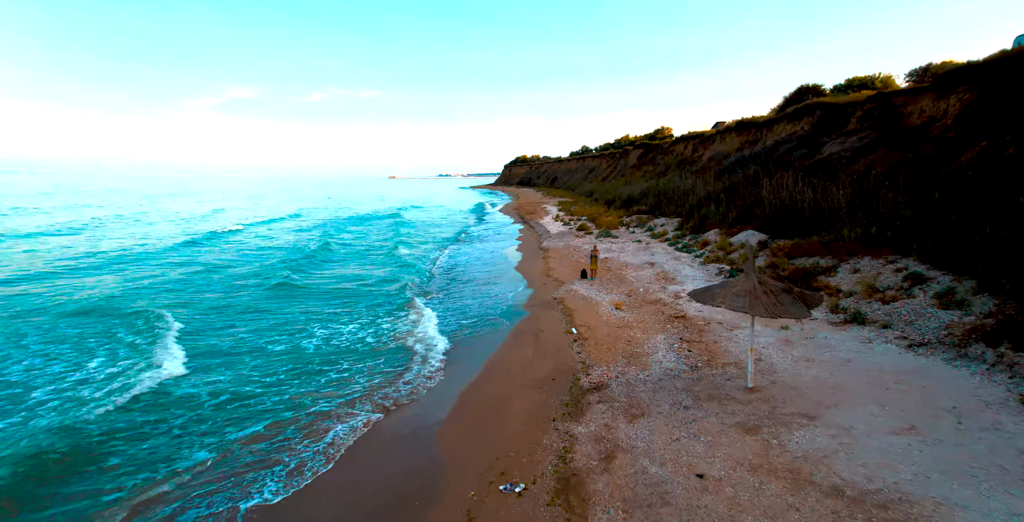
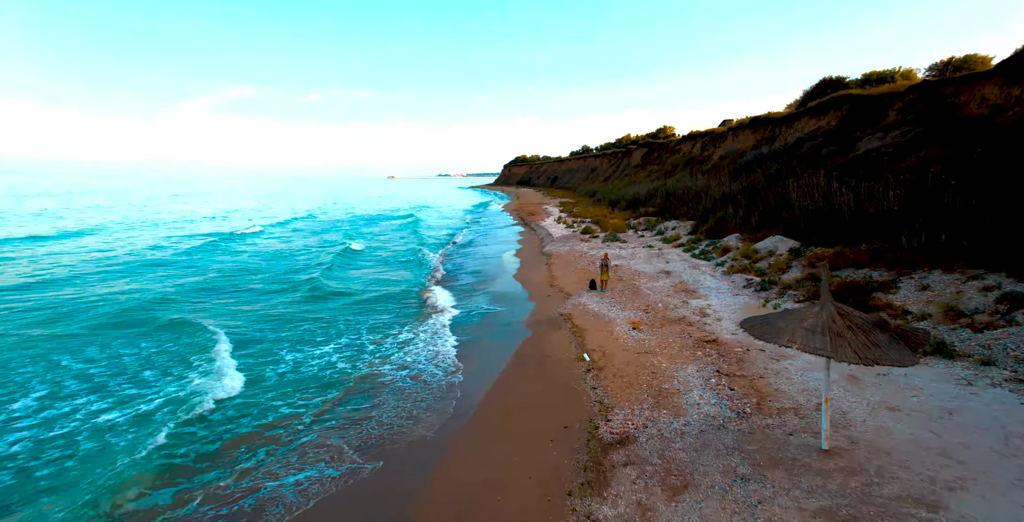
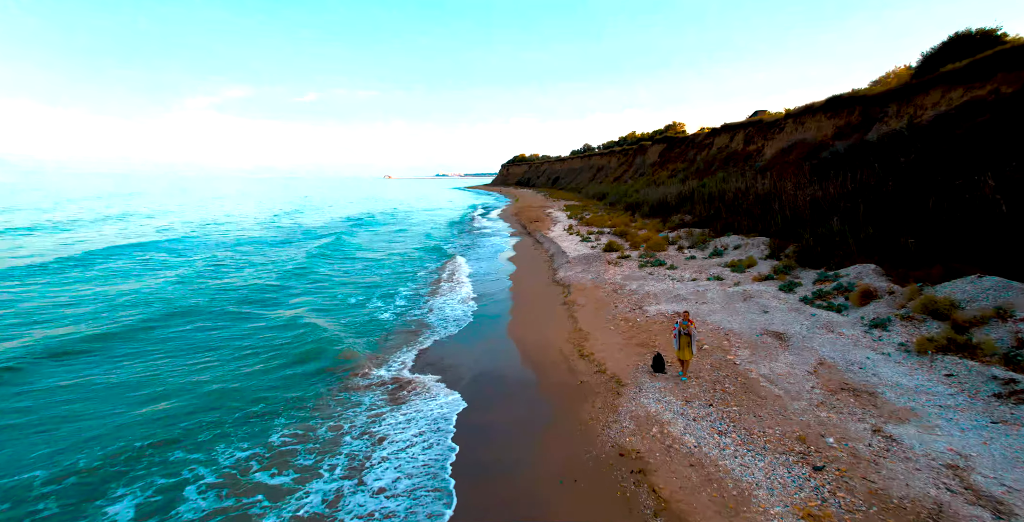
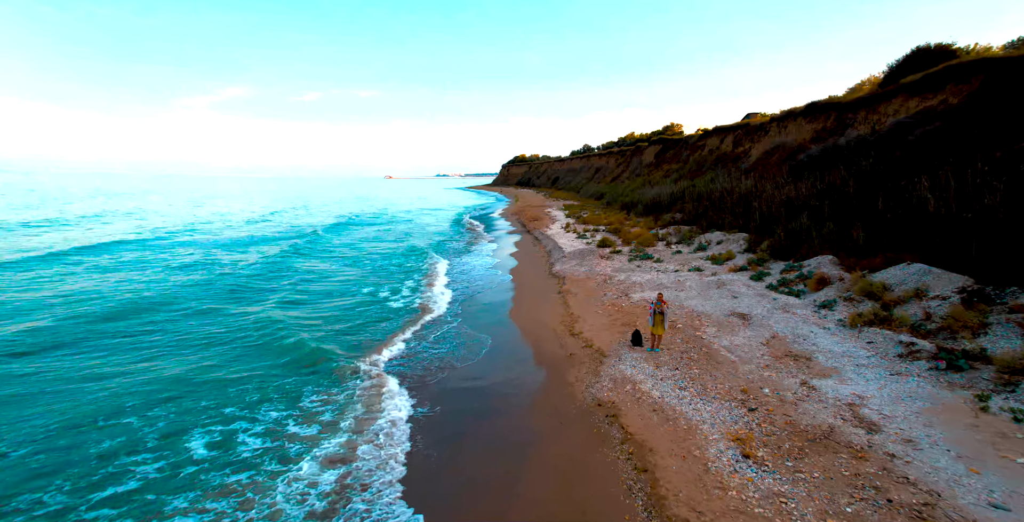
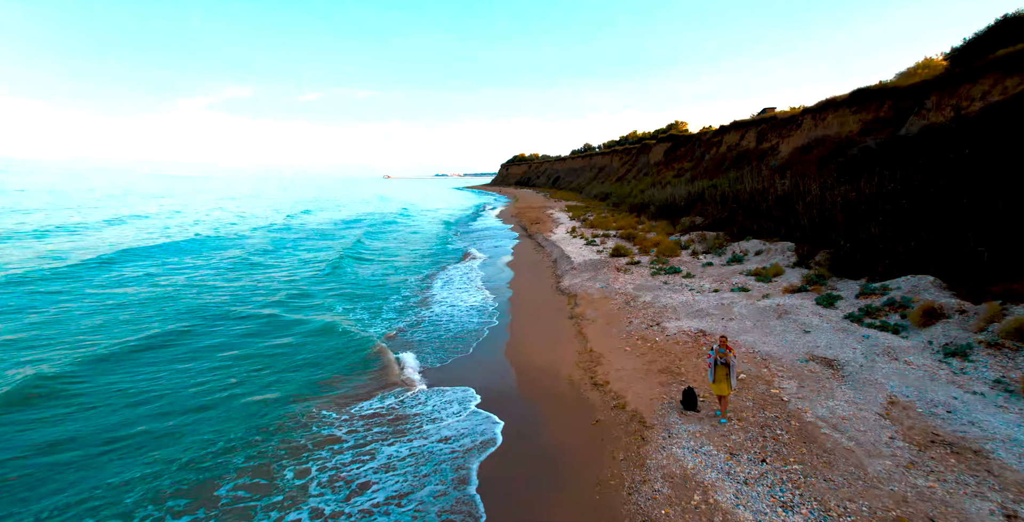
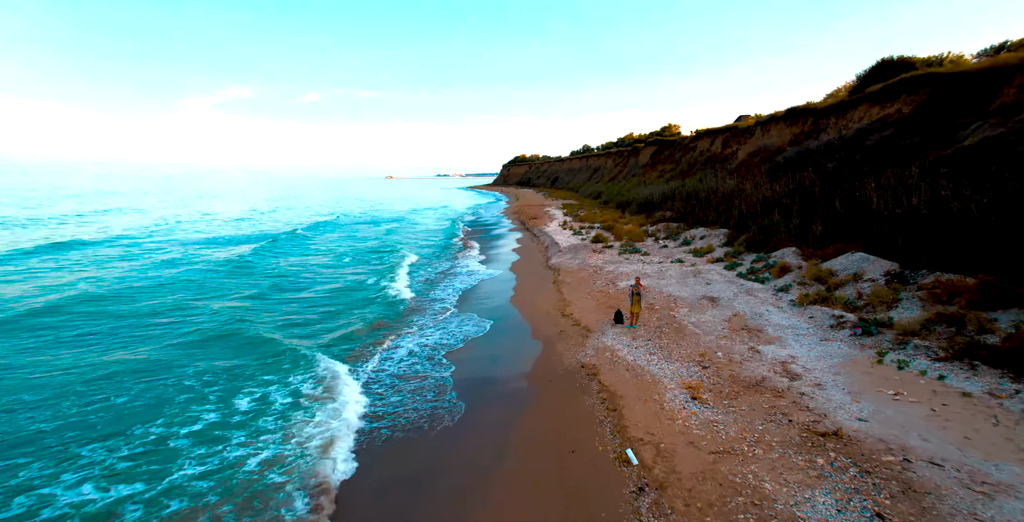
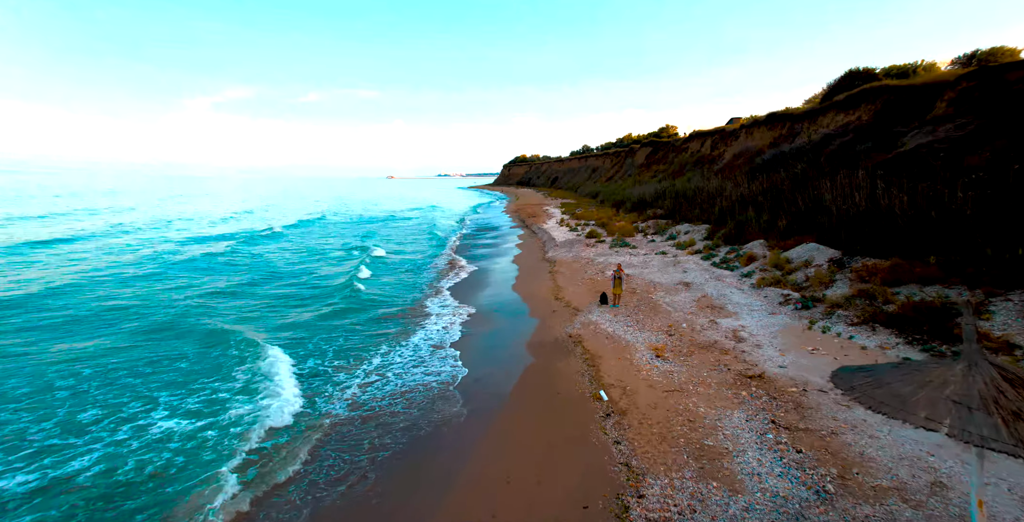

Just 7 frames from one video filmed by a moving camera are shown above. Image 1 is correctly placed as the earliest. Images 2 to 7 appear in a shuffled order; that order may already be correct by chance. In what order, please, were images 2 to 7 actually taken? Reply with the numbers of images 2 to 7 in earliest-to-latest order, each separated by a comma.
2, 7, 6, 4, 3, 5
